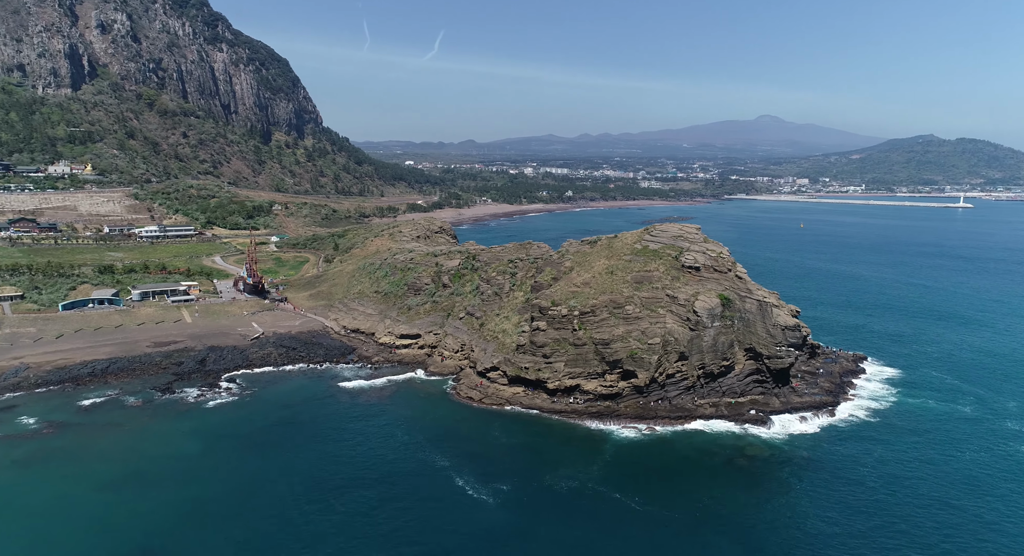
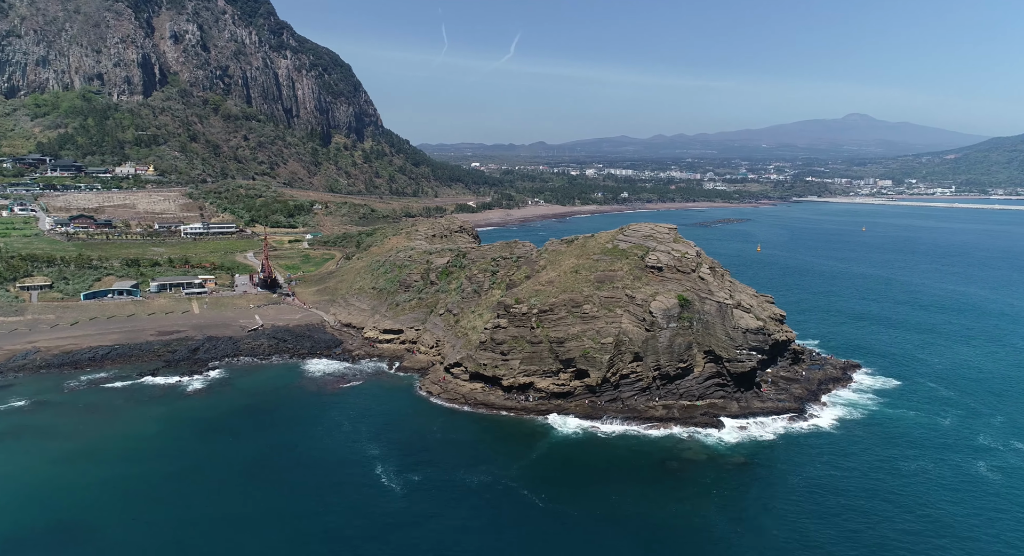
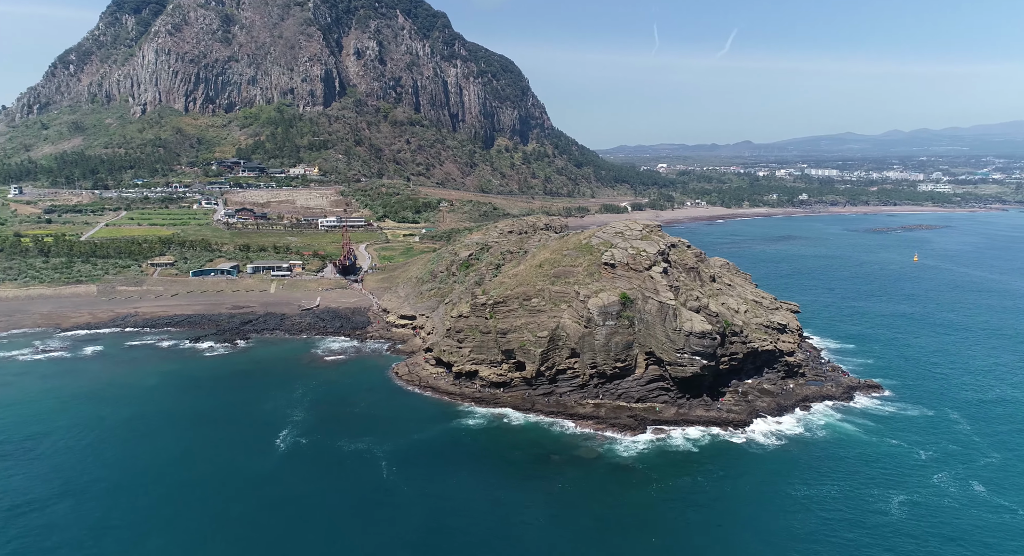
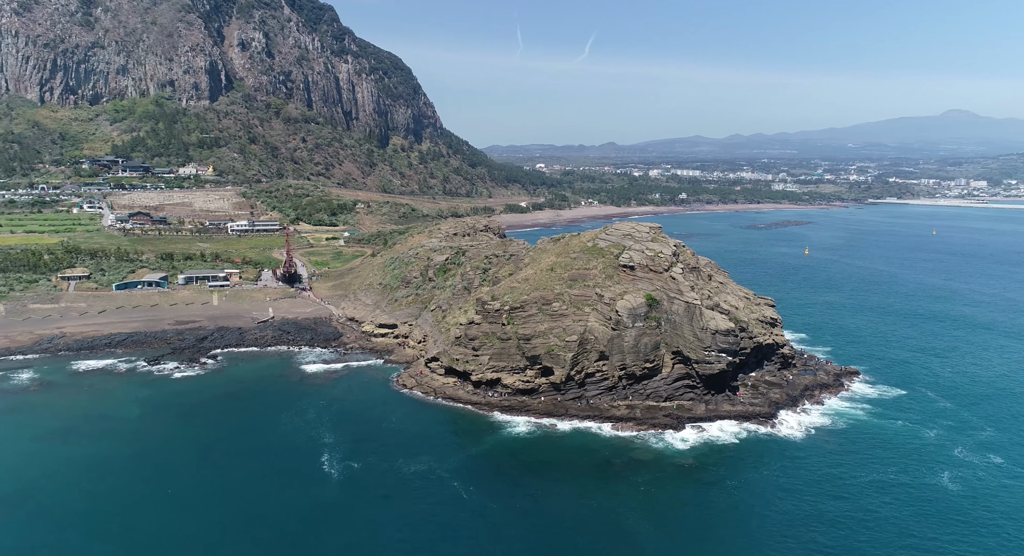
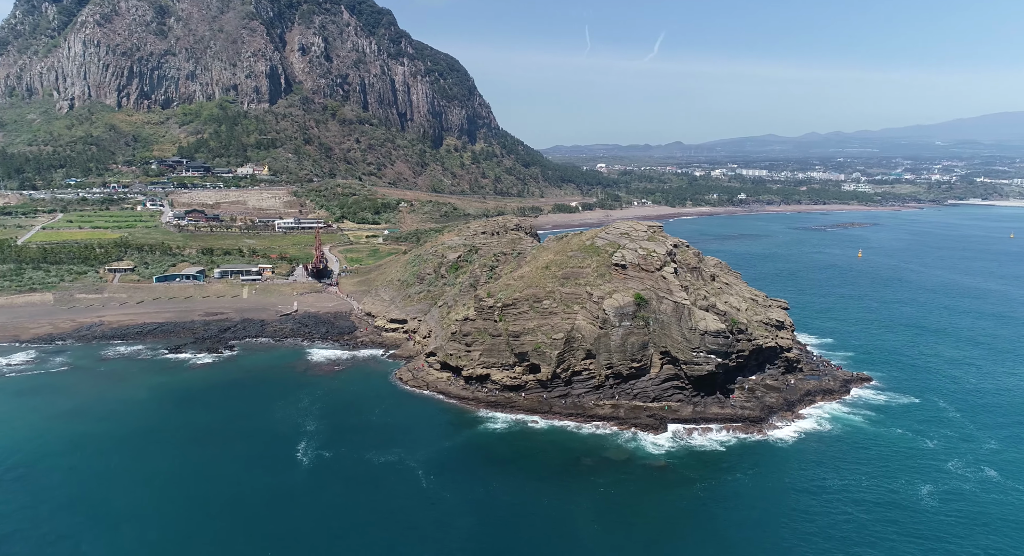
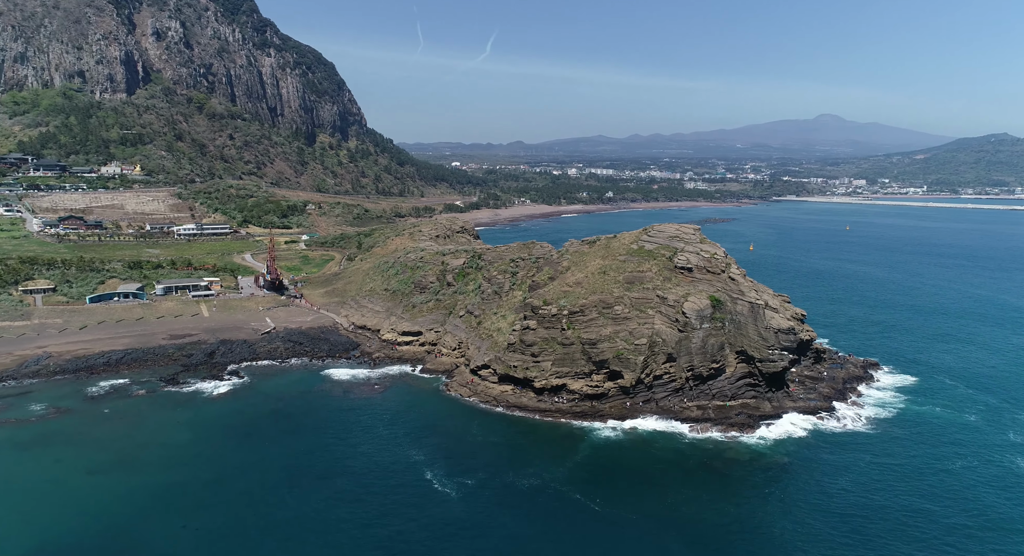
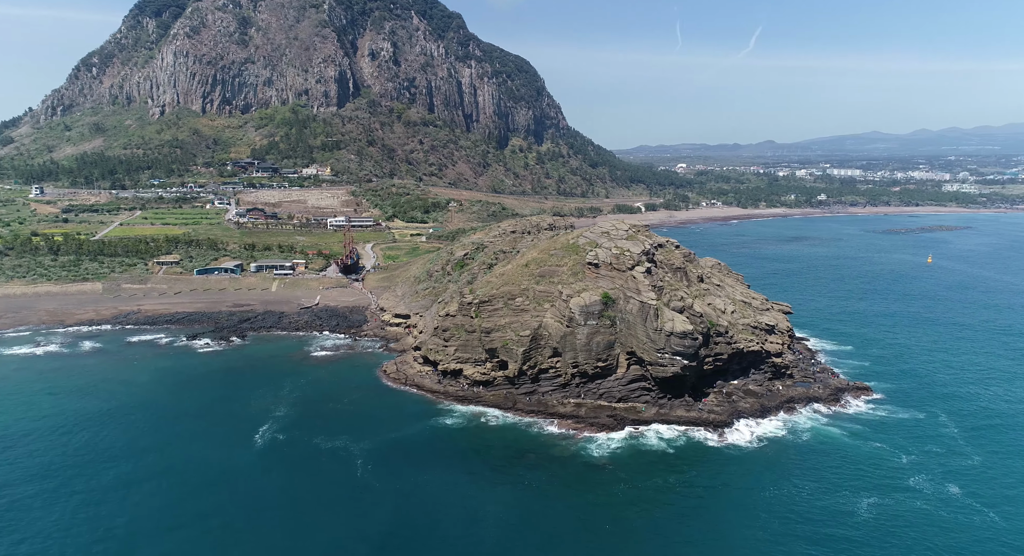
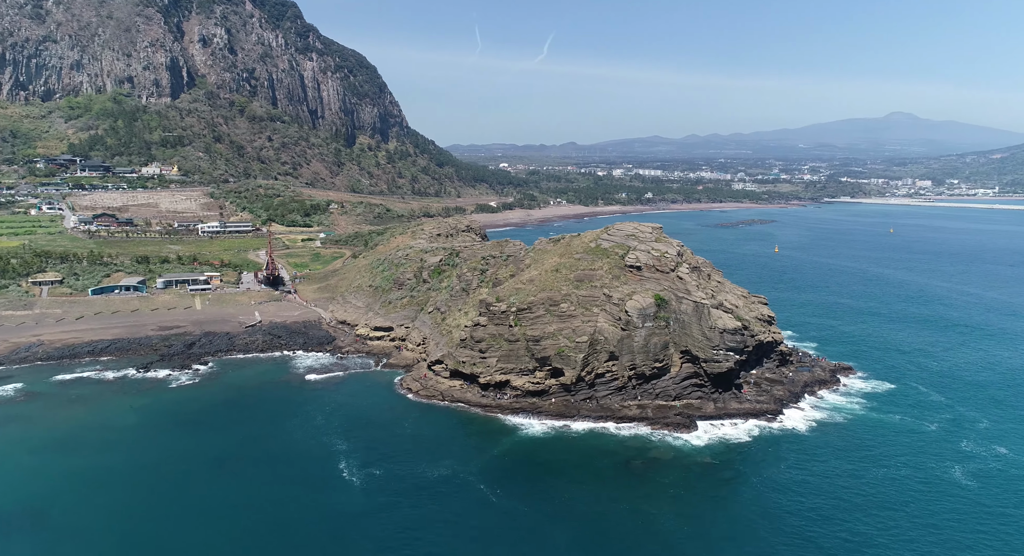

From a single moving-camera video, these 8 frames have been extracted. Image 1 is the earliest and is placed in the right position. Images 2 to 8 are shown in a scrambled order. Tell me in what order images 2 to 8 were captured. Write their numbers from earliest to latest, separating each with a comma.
6, 2, 8, 4, 5, 3, 7
